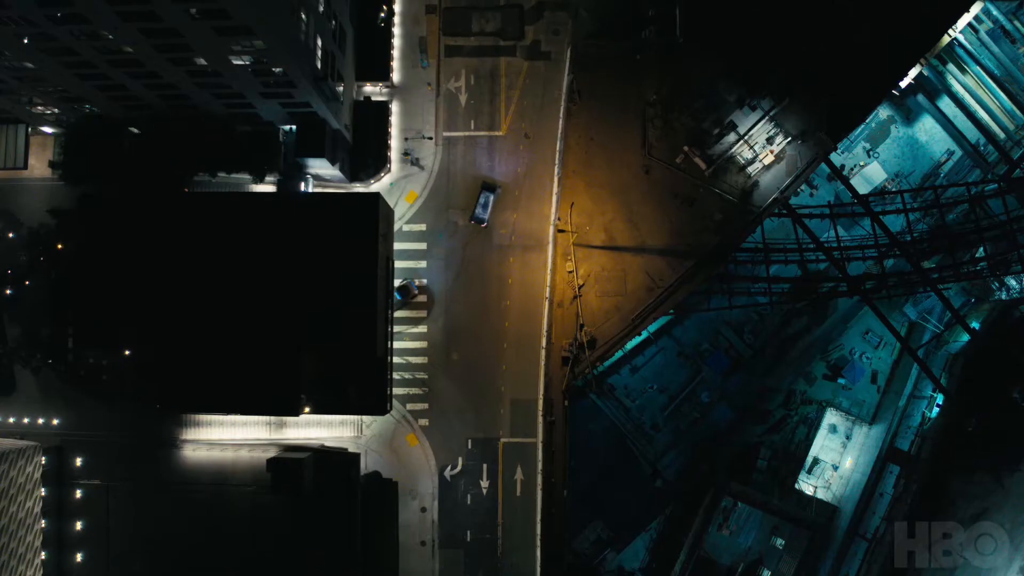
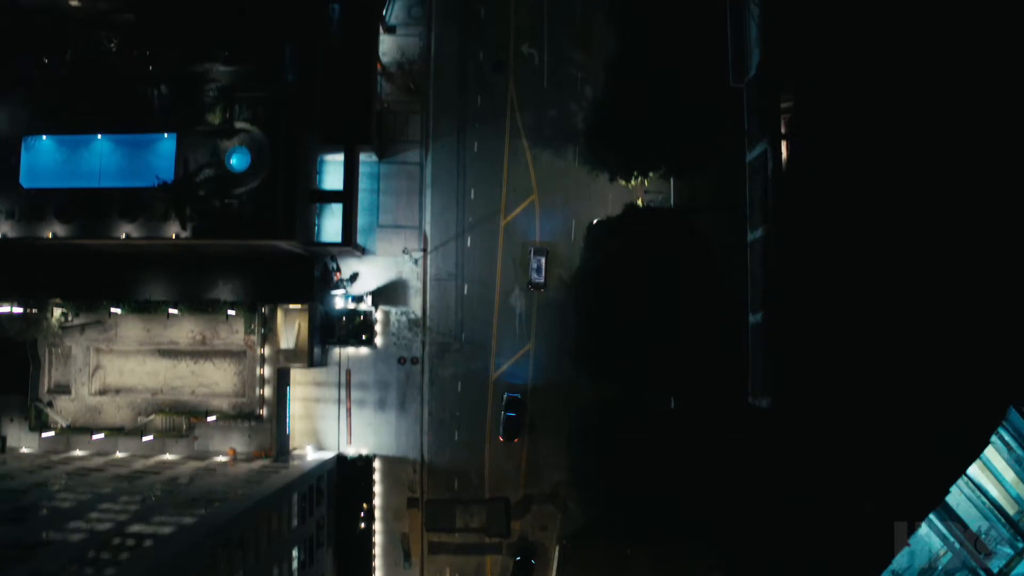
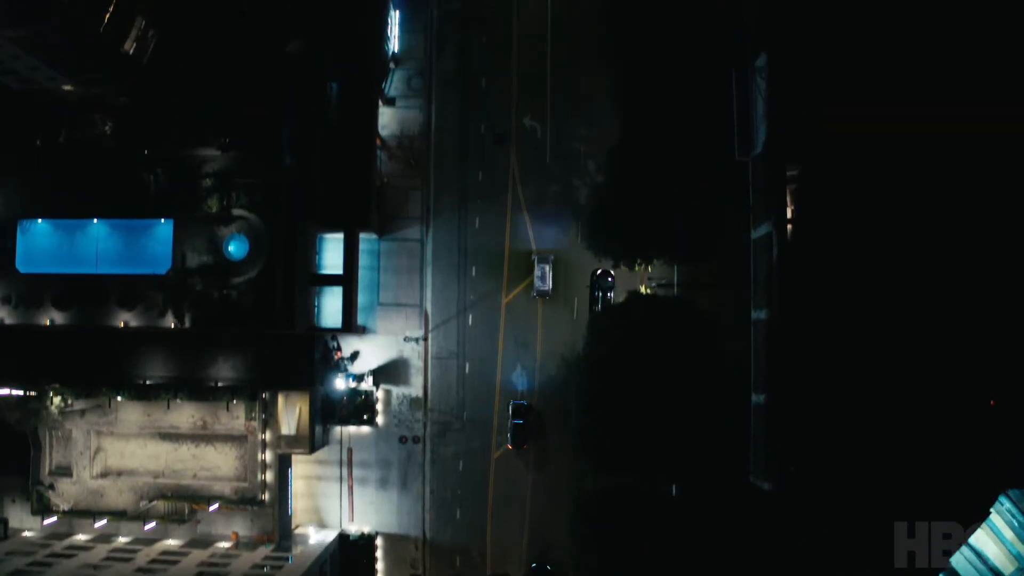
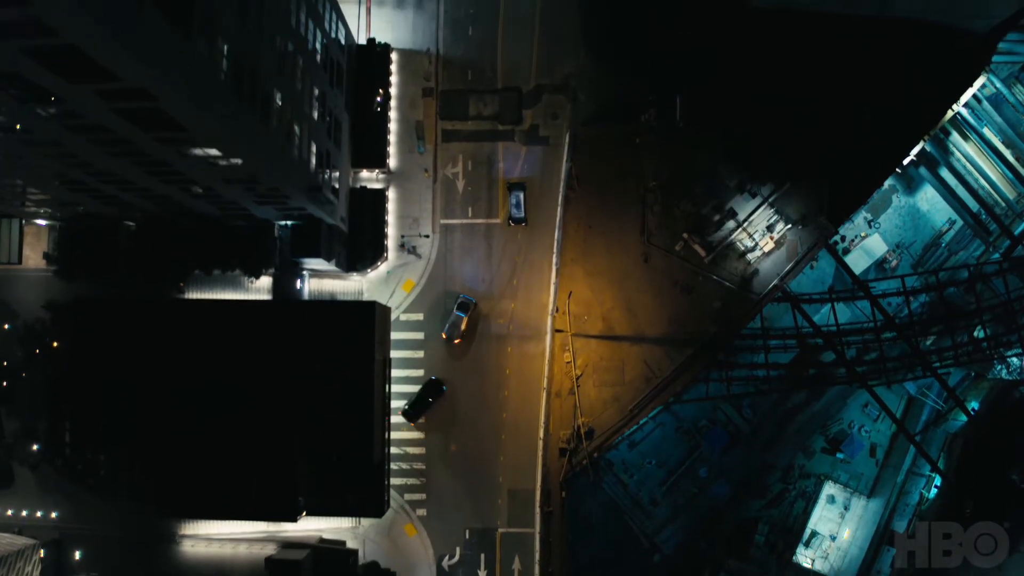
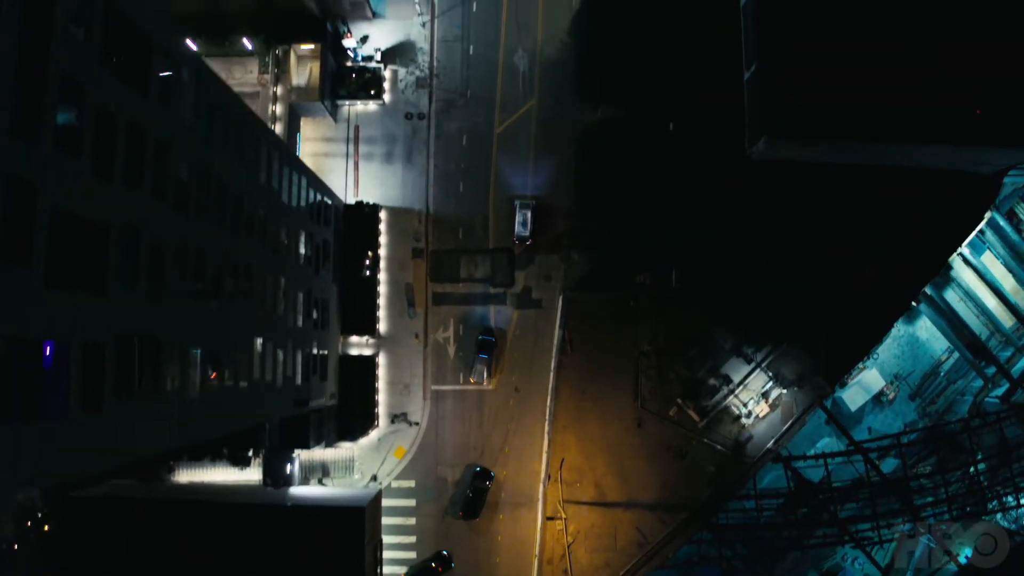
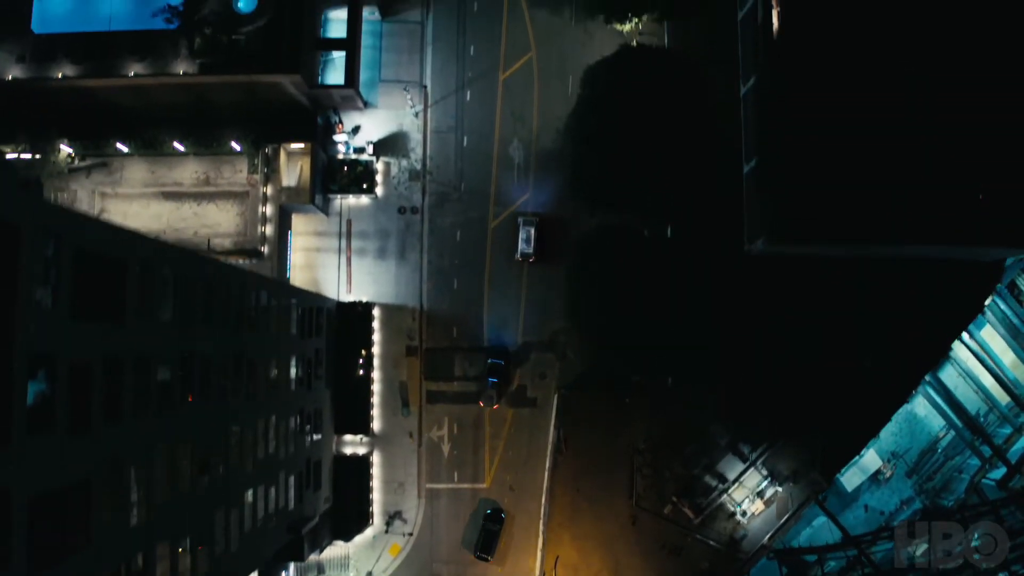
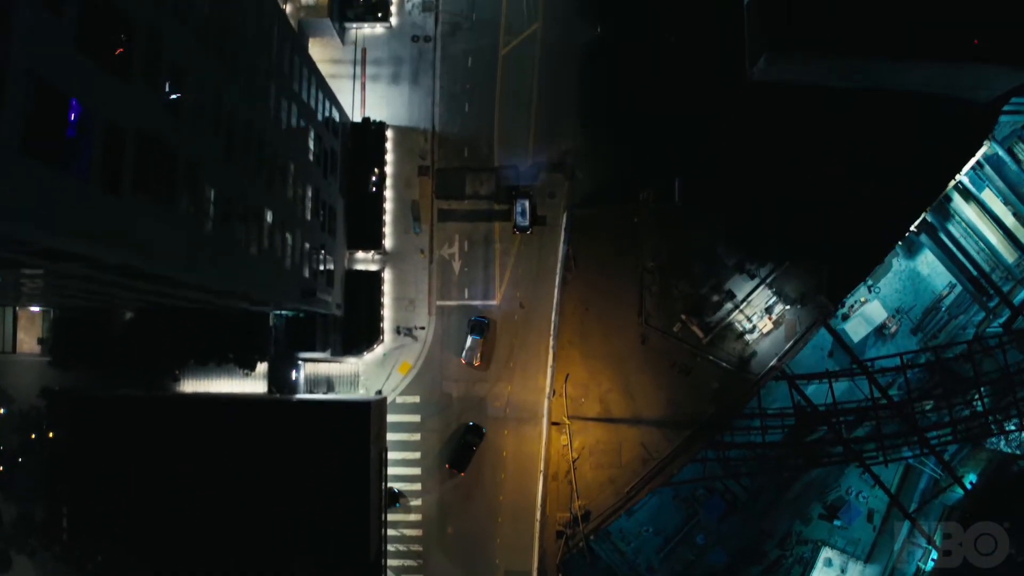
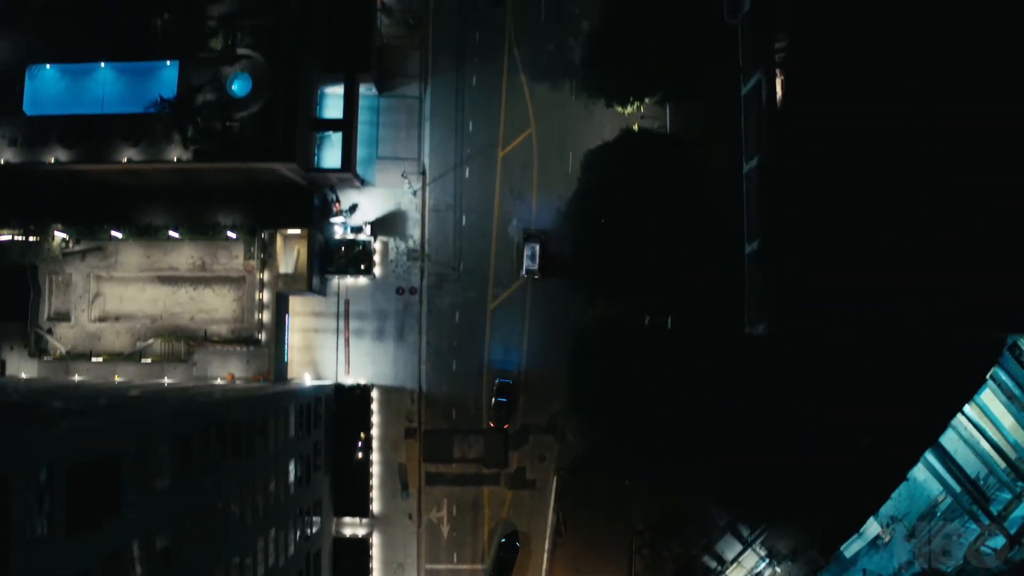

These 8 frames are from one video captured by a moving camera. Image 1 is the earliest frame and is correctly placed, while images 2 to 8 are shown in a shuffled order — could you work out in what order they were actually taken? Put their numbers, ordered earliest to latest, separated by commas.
4, 7, 5, 6, 8, 2, 3
